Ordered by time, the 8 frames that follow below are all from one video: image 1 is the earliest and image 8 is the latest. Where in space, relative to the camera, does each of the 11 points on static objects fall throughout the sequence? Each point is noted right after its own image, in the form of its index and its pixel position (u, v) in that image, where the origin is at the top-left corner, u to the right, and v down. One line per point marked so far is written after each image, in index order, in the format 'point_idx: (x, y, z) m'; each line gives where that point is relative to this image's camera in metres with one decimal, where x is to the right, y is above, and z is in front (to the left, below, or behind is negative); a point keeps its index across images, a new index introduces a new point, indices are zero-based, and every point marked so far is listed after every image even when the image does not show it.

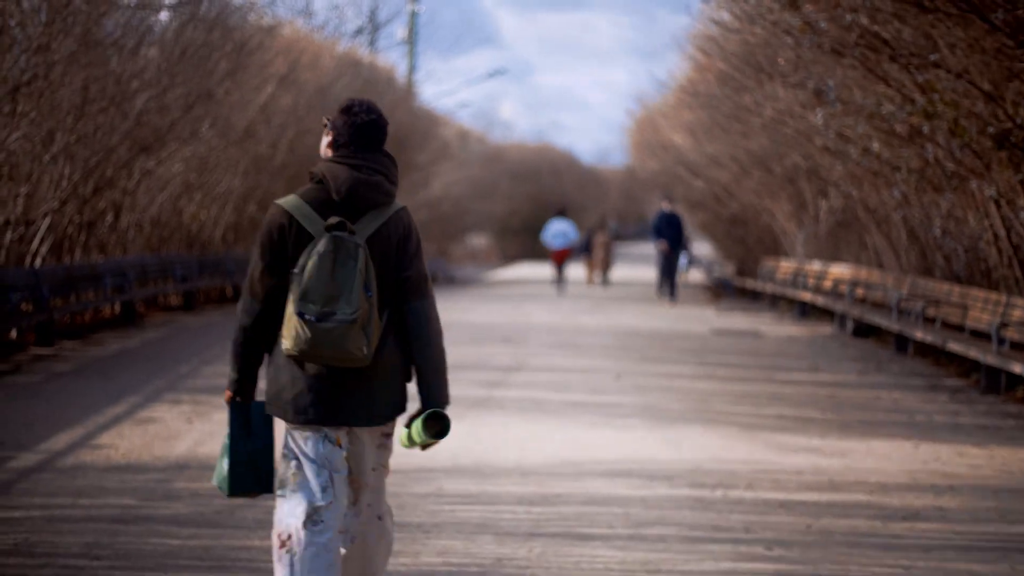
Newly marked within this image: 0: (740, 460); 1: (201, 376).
0: (+0.9, -0.7, +8.1) m
1: (-1.7, -0.5, +11.8) m
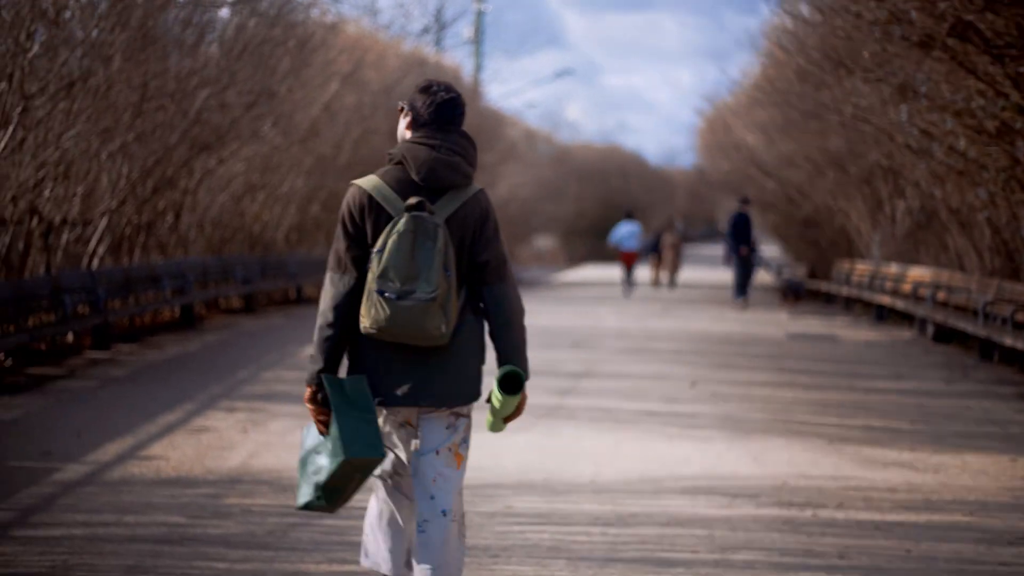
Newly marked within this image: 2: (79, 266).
0: (+1.1, -0.7, +7.6) m
1: (-1.4, -0.5, +11.4) m
2: (-3.0, +0.1, +14.6) m
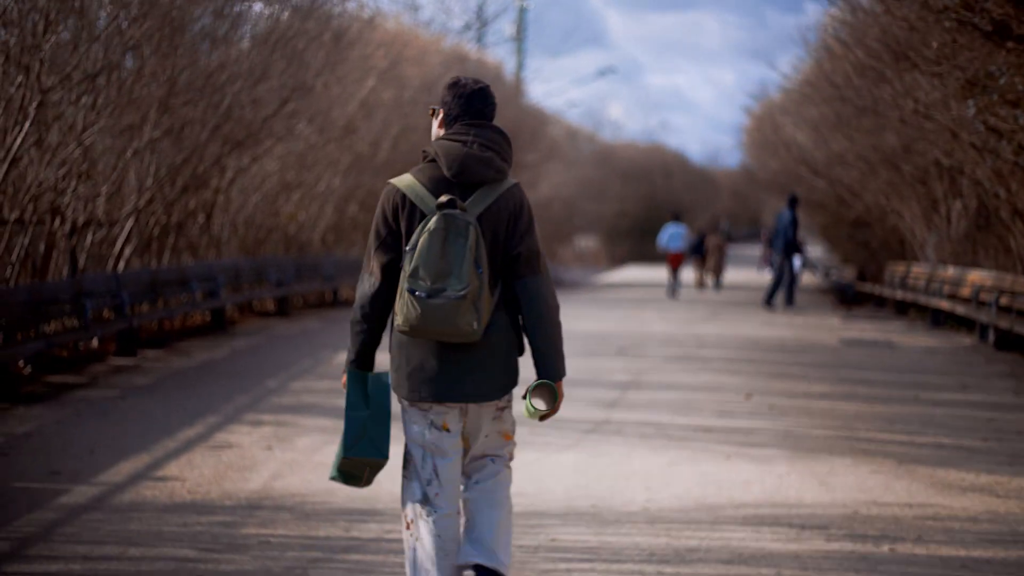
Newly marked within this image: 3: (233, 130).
0: (+1.3, -0.7, +7.0) m
1: (-1.1, -0.5, +10.8) m
2: (-2.7, +0.1, +14.1) m
3: (-2.0, +1.2, +15.4) m
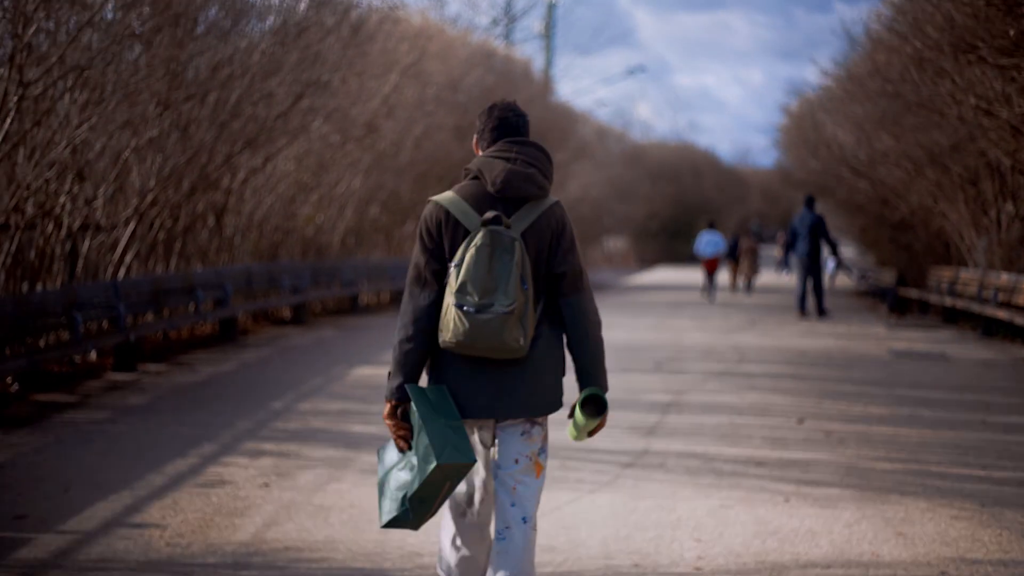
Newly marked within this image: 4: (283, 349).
0: (+1.4, -0.8, +6.0) m
1: (-1.0, -0.6, +9.8) m
2: (-2.6, +0.1, +13.1) m
3: (-1.9, +1.1, +14.5) m
4: (-1.6, -0.4, +14.9) m
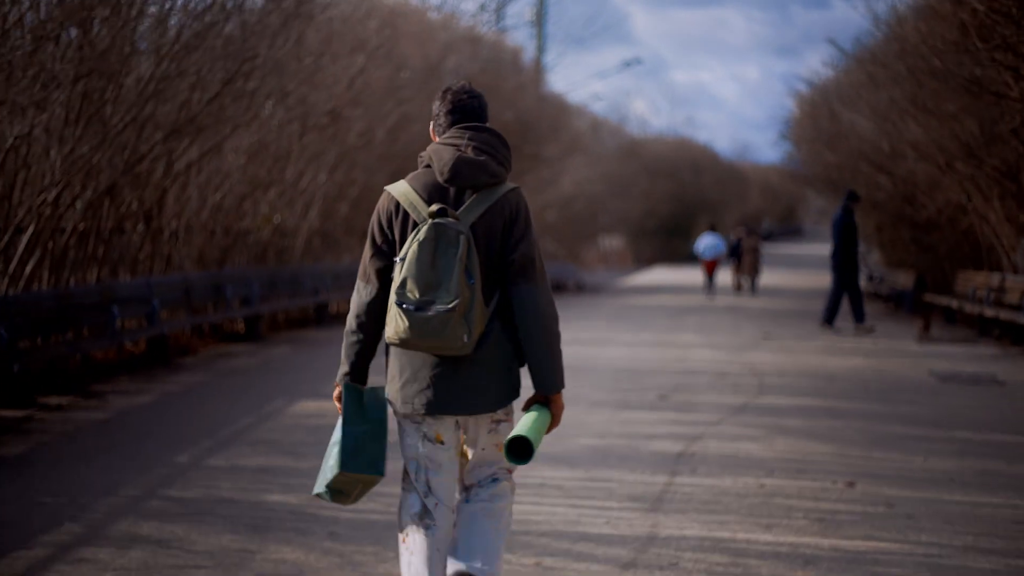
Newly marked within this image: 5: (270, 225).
0: (+1.3, -0.9, +3.8) m
1: (-1.1, -0.7, +7.7) m
2: (-2.7, 0.0, +11.0) m
3: (-2.0, +1.0, +12.3) m
4: (-1.8, -0.5, +12.8) m
5: (-2.0, +0.5, +17.3) m
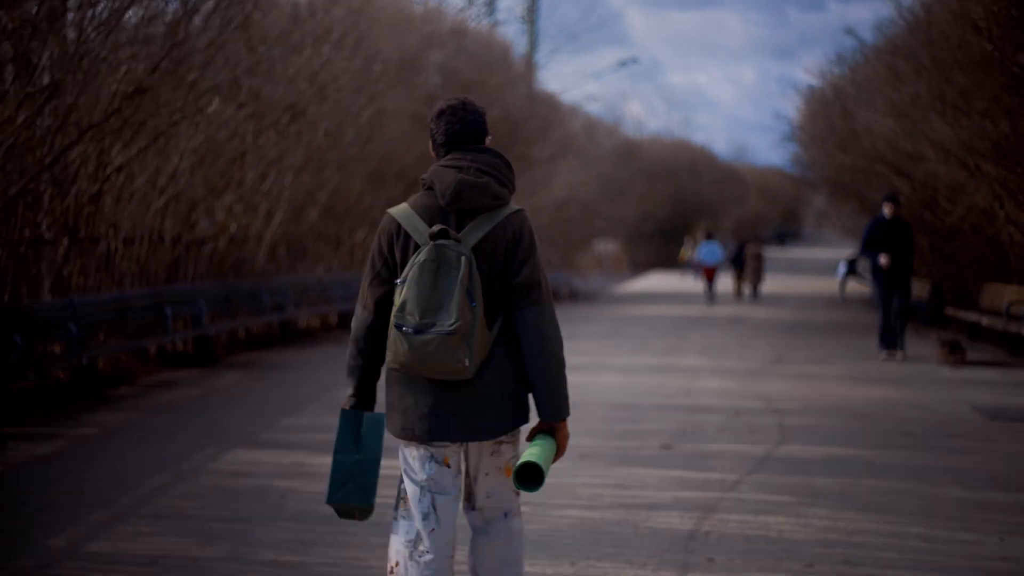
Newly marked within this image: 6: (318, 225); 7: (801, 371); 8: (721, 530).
0: (+1.2, -1.0, +2.1) m
1: (-1.2, -0.8, +5.9) m
2: (-2.8, -0.1, +9.2) m
3: (-2.1, +0.9, +10.6) m
4: (-1.9, -0.6, +11.0) m
5: (-2.1, +0.4, +15.5) m
6: (-1.7, +0.6, +19.1) m
7: (+2.0, -0.5, +14.1) m
8: (+0.6, -0.7, +6.7) m
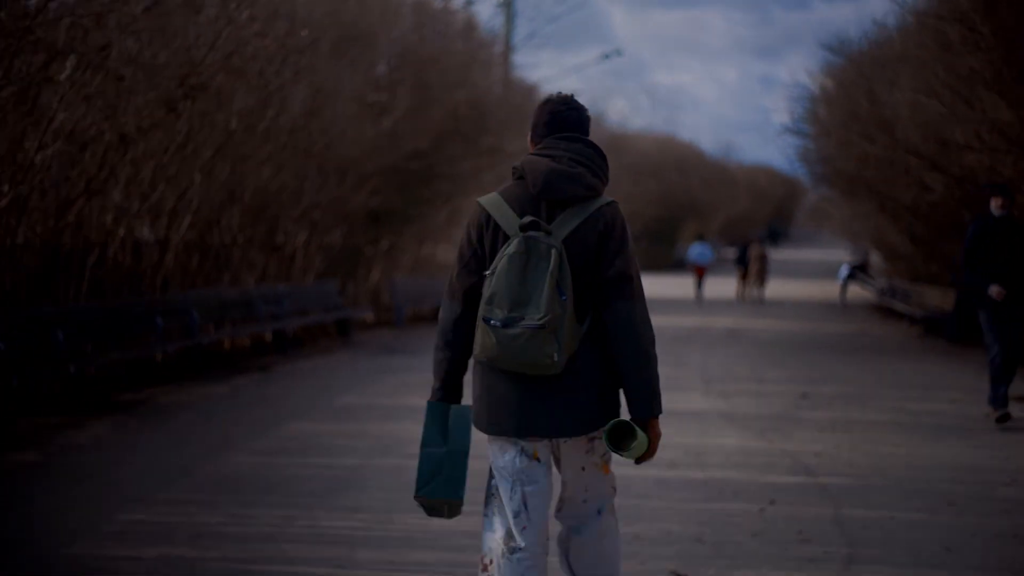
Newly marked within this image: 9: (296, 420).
0: (+1.0, -1.1, -1.0) m
1: (-1.4, -0.9, +2.9) m
2: (-3.0, -0.2, +6.1) m
3: (-2.3, +0.8, +7.5) m
4: (-2.1, -0.7, +8.0) m
5: (-2.3, +0.3, +12.5) m
6: (-2.0, +0.5, +16.0) m
7: (+1.7, -0.7, +11.0) m
8: (+0.5, -0.9, +3.6) m
9: (-1.1, -0.7, +10.7) m
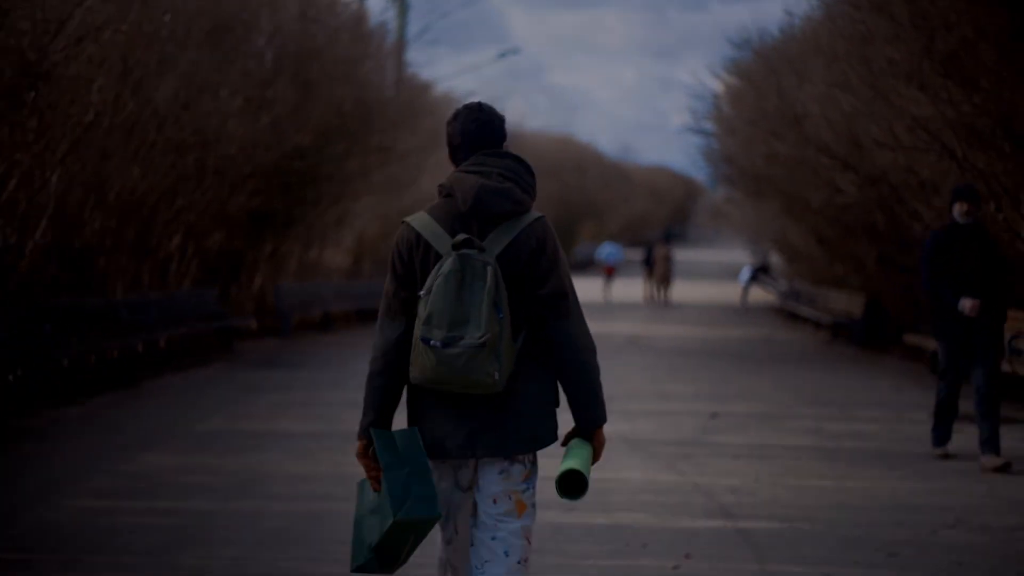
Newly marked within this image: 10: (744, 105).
0: (+1.0, -1.1, -2.0) m
1: (-1.6, -1.0, +1.7) m
2: (-3.3, -0.3, +4.9) m
3: (-2.7, +0.7, +6.4) m
4: (-2.5, -0.8, +6.8) m
5: (-3.0, +0.2, +11.3) m
6: (-2.8, +0.4, +14.8) m
7: (+1.2, -0.7, +10.0) m
8: (+0.3, -0.9, +2.6) m
9: (-1.6, -0.7, +9.6) m
10: (+2.1, +1.7, +19.3) m
